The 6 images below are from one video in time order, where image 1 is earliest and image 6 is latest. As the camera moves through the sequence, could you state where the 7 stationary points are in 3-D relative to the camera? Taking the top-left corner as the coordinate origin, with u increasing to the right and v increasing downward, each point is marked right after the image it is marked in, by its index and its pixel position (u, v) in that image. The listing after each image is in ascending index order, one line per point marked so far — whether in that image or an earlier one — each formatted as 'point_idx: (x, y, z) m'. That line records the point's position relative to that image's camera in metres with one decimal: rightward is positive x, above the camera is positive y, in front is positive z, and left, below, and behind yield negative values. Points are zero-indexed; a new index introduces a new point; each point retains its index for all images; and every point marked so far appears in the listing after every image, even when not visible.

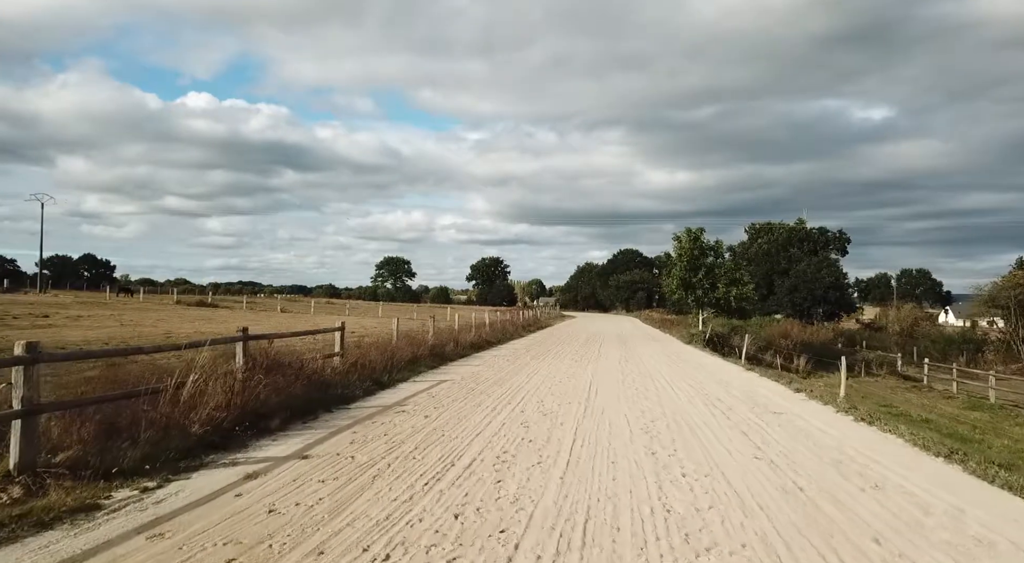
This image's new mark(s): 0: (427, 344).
0: (-1.8, -1.3, +14.8) m
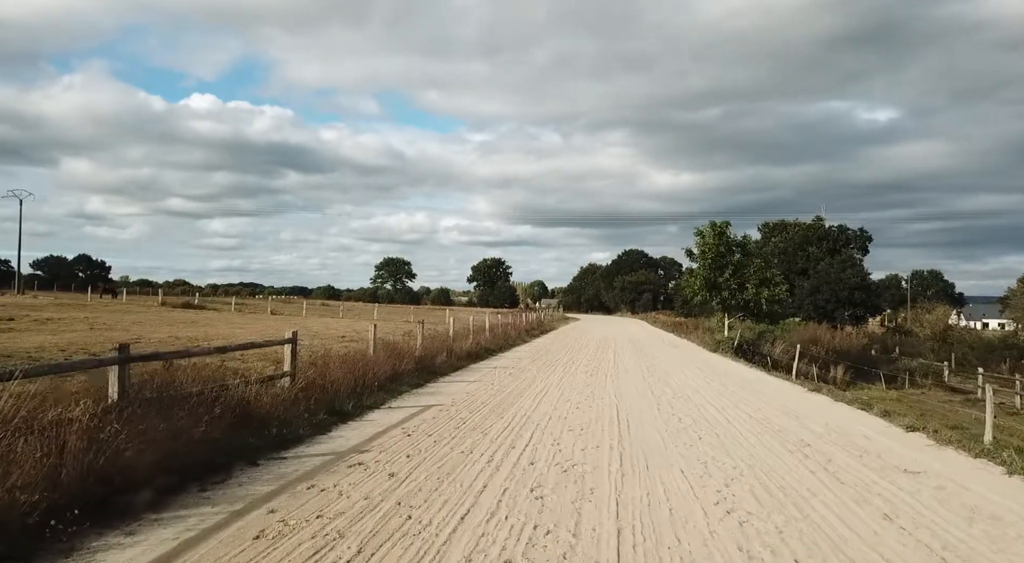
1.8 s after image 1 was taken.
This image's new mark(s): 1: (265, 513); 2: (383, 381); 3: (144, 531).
0: (-1.7, -1.3, +12.3) m
1: (-1.5, -1.4, +4.4) m
2: (-1.9, -1.4, +10.1) m
3: (-2.0, -1.4, +3.9) m
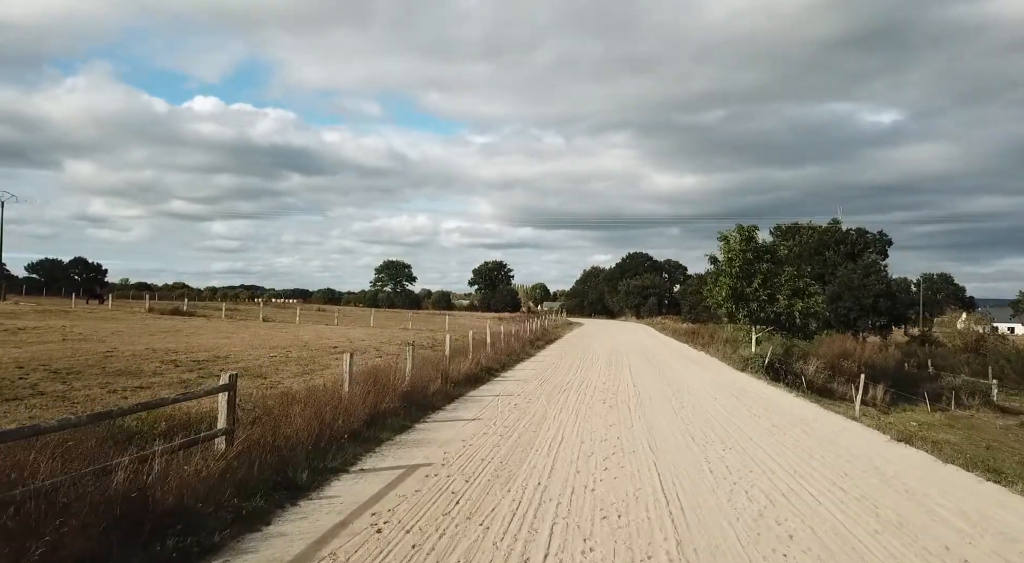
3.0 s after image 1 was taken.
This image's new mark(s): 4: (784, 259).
0: (-1.6, -1.5, +10.3) m
1: (-1.5, -1.7, +2.4) m
2: (-1.8, -1.7, +8.1) m
3: (-2.0, -1.6, +1.9) m
4: (+7.3, +0.6, +18.9) m
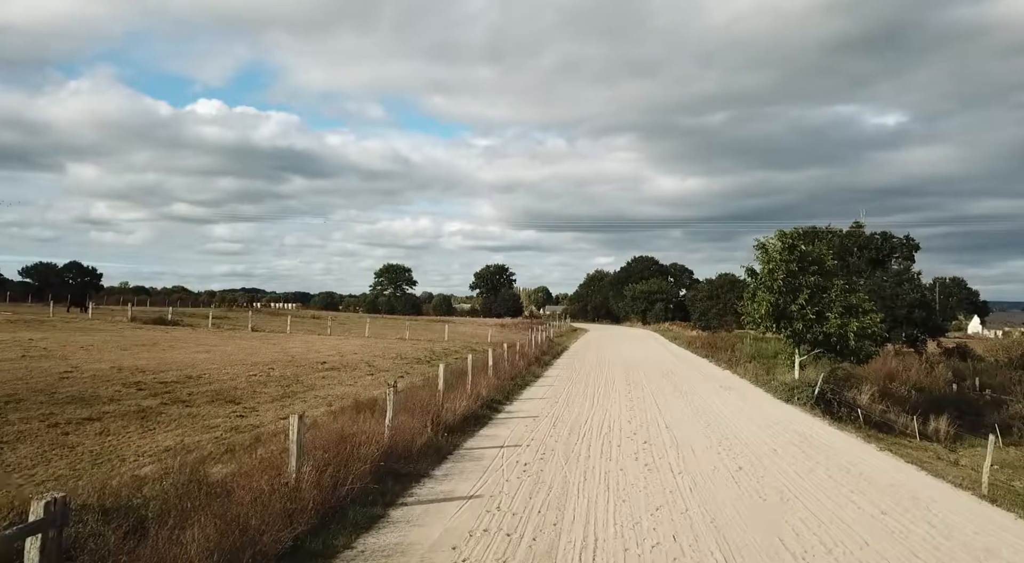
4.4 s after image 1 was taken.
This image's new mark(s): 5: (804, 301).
0: (-1.5, -1.8, +7.8) m
1: (-1.4, -1.9, -0.2) m
2: (-1.7, -2.0, +5.5) m
3: (-1.9, -1.9, -0.7) m
4: (+7.4, +0.3, +16.4) m
5: (+6.4, -0.4, +15.4) m
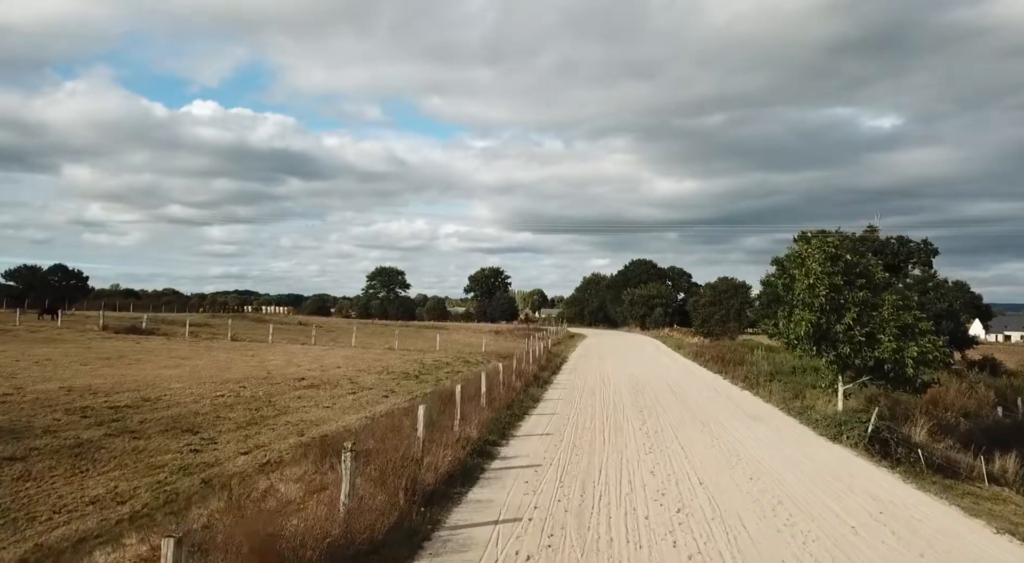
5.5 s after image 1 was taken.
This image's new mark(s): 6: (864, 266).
0: (-1.6, -2.1, +5.4) m
1: (-1.3, -2.2, -2.5) m
2: (-1.7, -2.2, +3.2) m
3: (-1.8, -2.1, -3.0) m
4: (+7.3, 0.0, +14.1) m
5: (+6.3, -0.7, +13.1) m
6: (+6.8, +0.3, +13.6) m
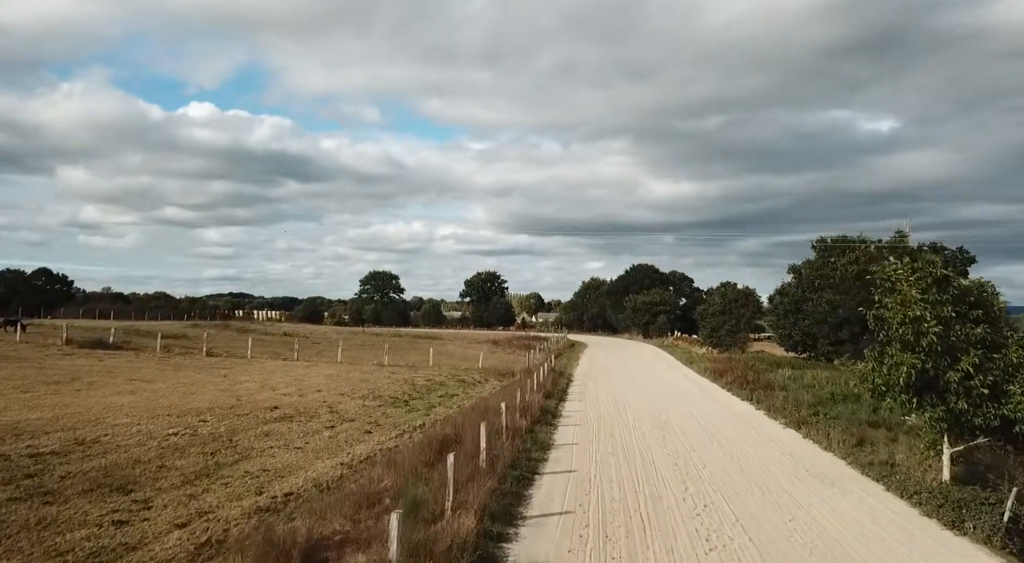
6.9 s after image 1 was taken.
0: (-1.4, -2.6, +2.2) m
1: (-1.1, -2.6, -5.7) m
2: (-1.5, -2.7, 0.0) m
3: (-1.6, -2.6, -6.2) m
4: (+7.5, -0.5, +10.9) m
5: (+6.5, -1.2, +10.0) m
6: (+6.9, -0.2, +10.5) m
